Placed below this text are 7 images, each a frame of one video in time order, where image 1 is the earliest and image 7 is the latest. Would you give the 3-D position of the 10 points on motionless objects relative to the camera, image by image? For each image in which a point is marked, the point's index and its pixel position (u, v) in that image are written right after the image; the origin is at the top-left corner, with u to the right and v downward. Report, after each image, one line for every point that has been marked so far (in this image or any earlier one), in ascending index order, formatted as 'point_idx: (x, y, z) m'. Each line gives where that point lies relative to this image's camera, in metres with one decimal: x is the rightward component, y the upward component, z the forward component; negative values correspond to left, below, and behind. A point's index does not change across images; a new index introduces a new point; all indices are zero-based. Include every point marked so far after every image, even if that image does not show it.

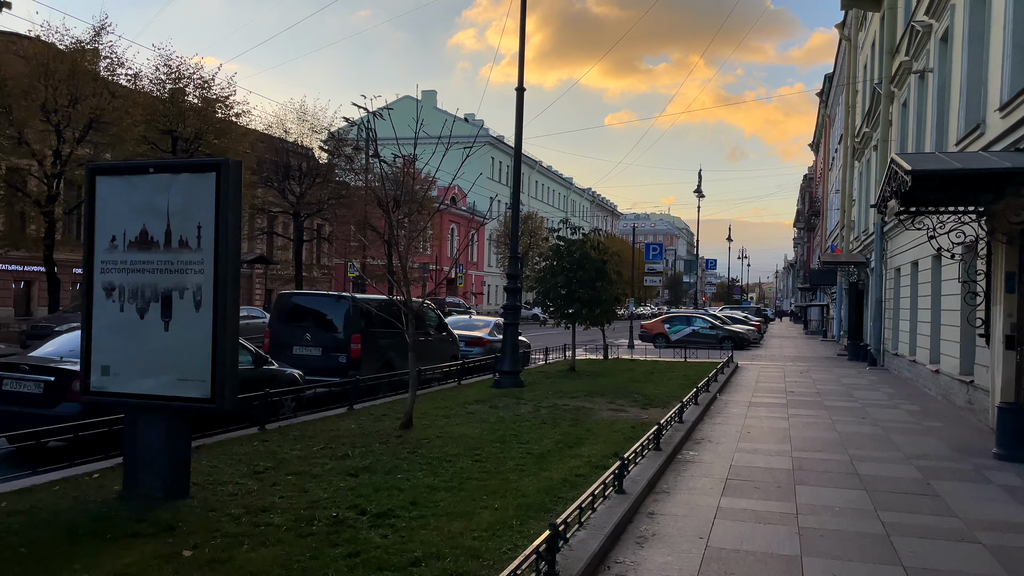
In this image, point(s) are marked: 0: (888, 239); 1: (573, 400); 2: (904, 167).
0: (+9.2, +1.2, +19.8) m
1: (+0.8, -1.6, +11.4) m
2: (+4.1, +1.3, +8.5) m
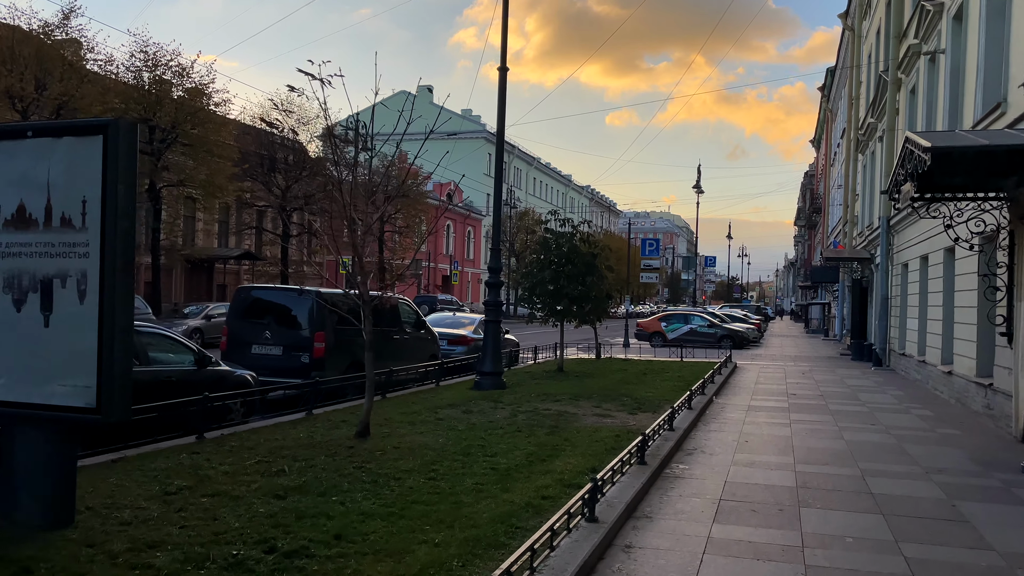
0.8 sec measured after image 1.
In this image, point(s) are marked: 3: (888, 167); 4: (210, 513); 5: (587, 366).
0: (+8.9, +1.3, +18.9) m
1: (+0.5, -1.5, +10.4) m
2: (+3.8, +1.3, +7.5) m
3: (+8.8, +2.9, +19.1) m
4: (-1.8, -1.3, +4.8) m
5: (+1.5, -1.5, +16.0) m
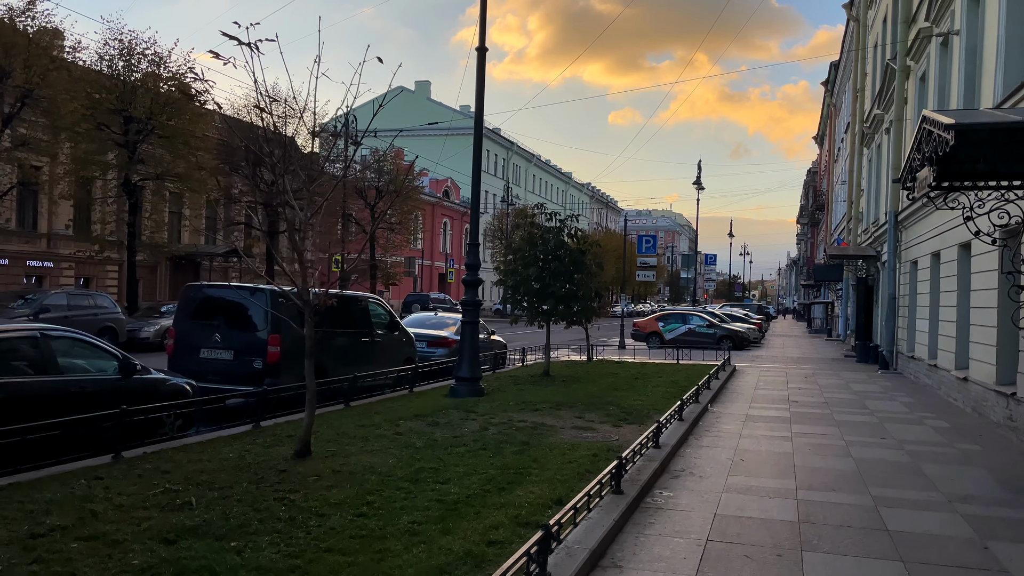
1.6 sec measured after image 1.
0: (+8.6, +1.3, +17.9) m
1: (+0.2, -1.5, +9.5) m
2: (+3.5, +1.3, +6.6) m
3: (+8.5, +2.9, +18.1) m
4: (-2.1, -1.3, +3.9) m
5: (+1.2, -1.5, +15.1) m
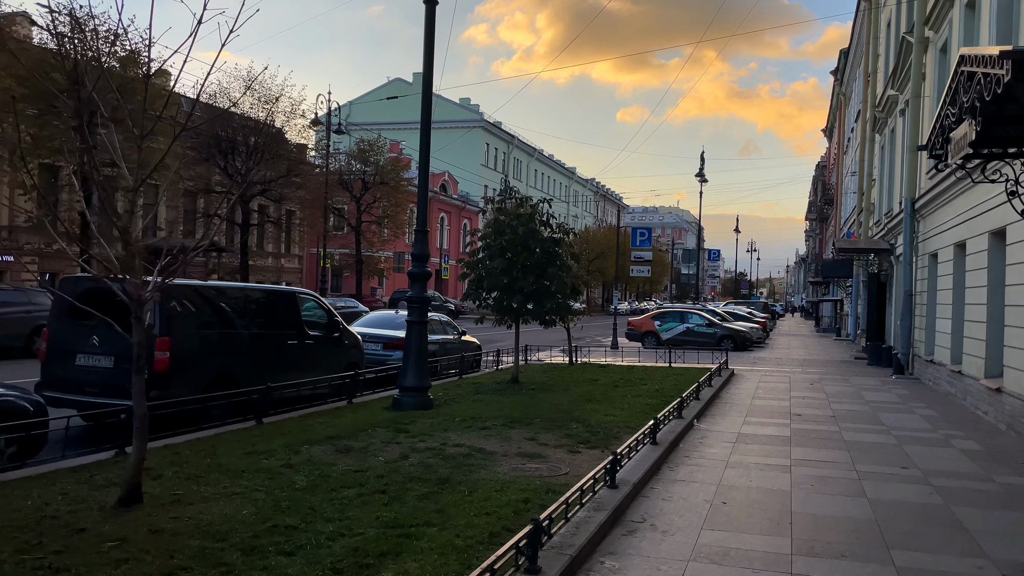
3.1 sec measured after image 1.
0: (+8.1, +1.4, +16.2) m
1: (-0.3, -1.4, +7.8) m
2: (+2.9, +1.4, +4.9) m
3: (+8.0, +3.0, +16.4) m
4: (-2.7, -1.3, +2.2) m
5: (+0.6, -1.4, +13.4) m
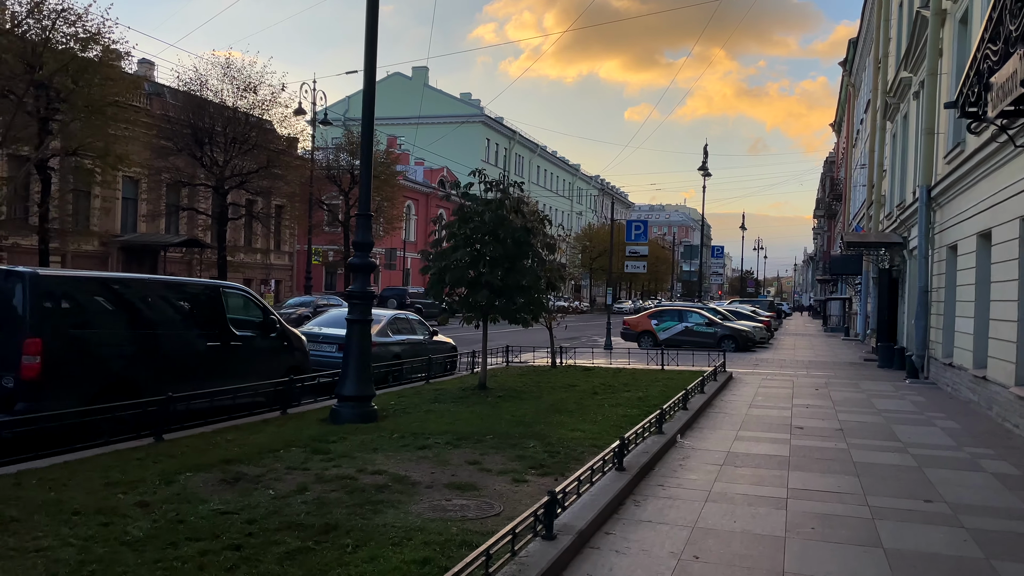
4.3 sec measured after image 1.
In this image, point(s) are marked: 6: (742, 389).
0: (+7.7, +1.5, +14.8) m
1: (-0.8, -1.3, +6.5) m
2: (+2.4, +1.4, +3.5) m
3: (+7.6, +3.0, +15.0) m
4: (-3.3, -1.2, +0.9) m
5: (+0.2, -1.4, +12.1) m
6: (+3.7, -1.6, +13.1) m
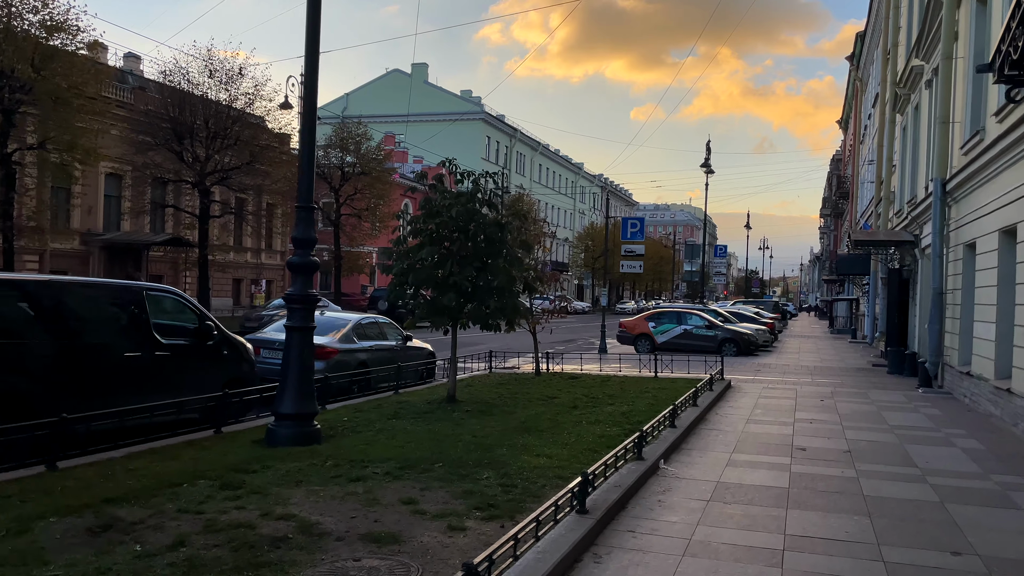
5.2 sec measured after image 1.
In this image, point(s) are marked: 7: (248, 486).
0: (+7.4, +1.4, +13.7) m
1: (-1.2, -1.4, +5.5) m
2: (+2.0, +1.4, +2.5) m
3: (+7.3, +3.0, +13.9) m
4: (-3.7, -1.2, -0.1) m
5: (-0.1, -1.4, +11.0) m
6: (+3.4, -1.7, +12.1) m
7: (-1.8, -1.3, +5.6) m
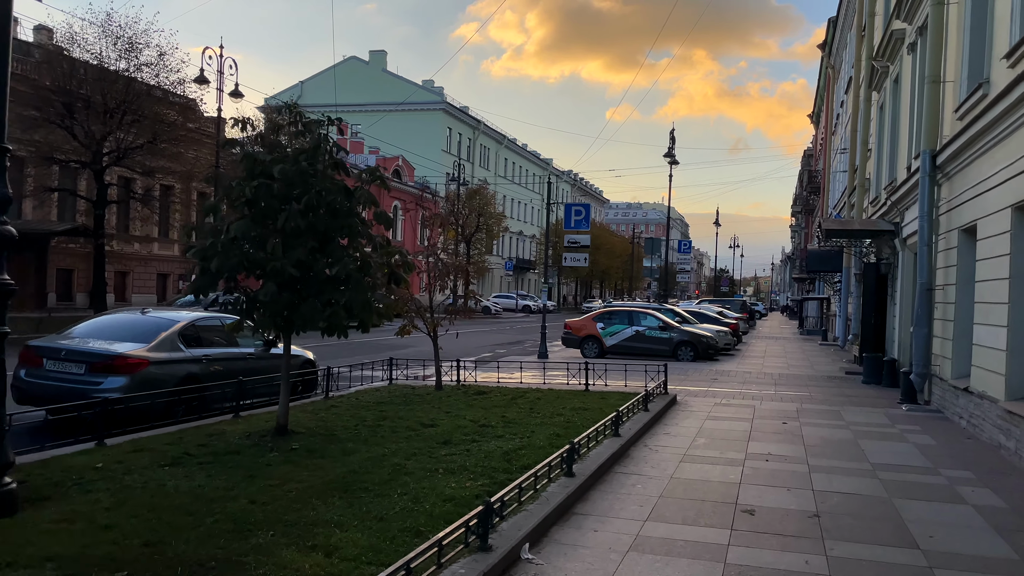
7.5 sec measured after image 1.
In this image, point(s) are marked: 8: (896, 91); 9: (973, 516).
0: (+6.0, +1.5, +11.3) m
1: (-2.4, -1.3, +2.8) m
2: (+0.9, +1.5, -0.1) m
3: (+5.9, +3.1, +11.5) m
4: (-4.7, -1.2, -2.8) m
5: (-1.5, -1.3, +8.4) m
6: (+2.0, -1.6, +9.6) m
7: (-3.0, -1.3, +2.9) m
8: (+7.8, +4.0, +16.6) m
9: (+3.2, -1.6, +5.5) m
